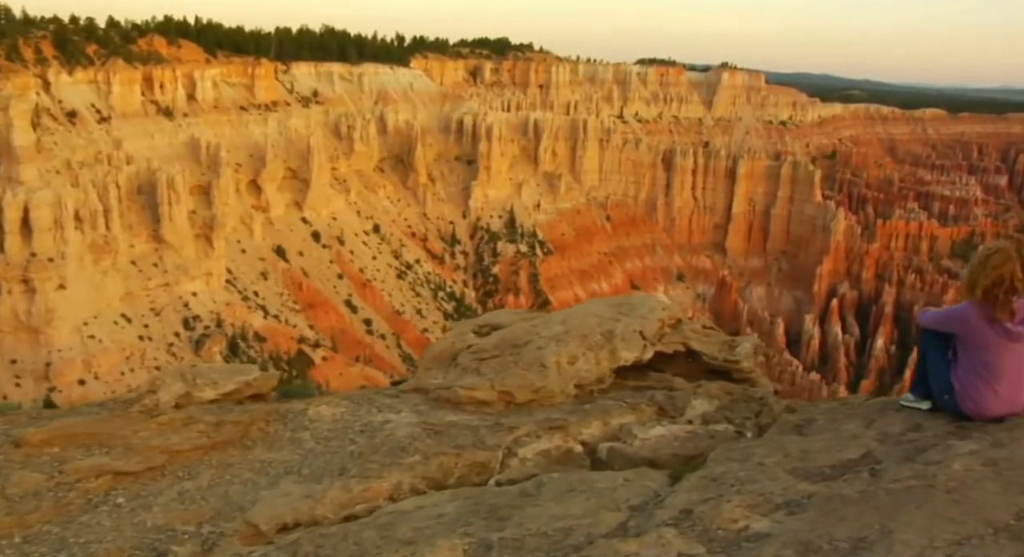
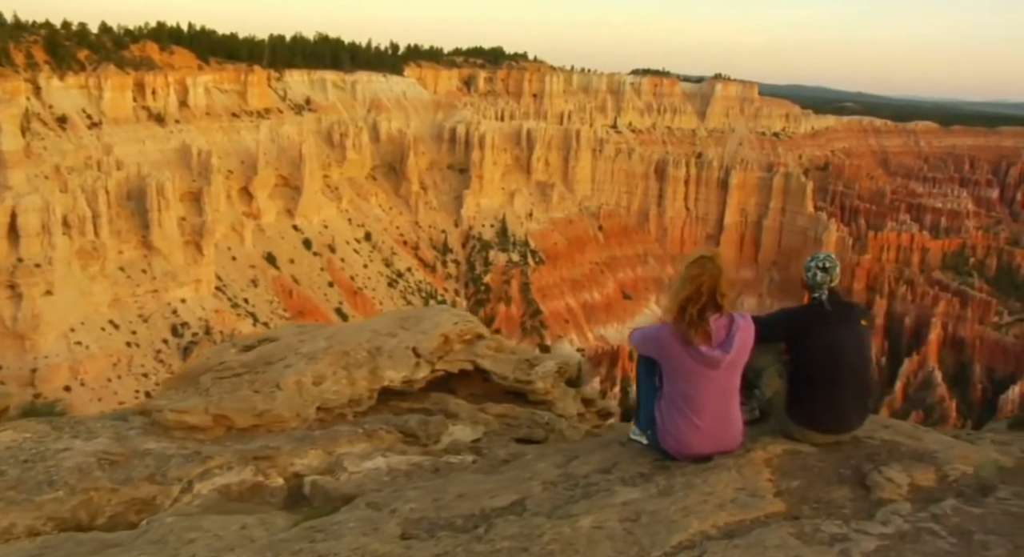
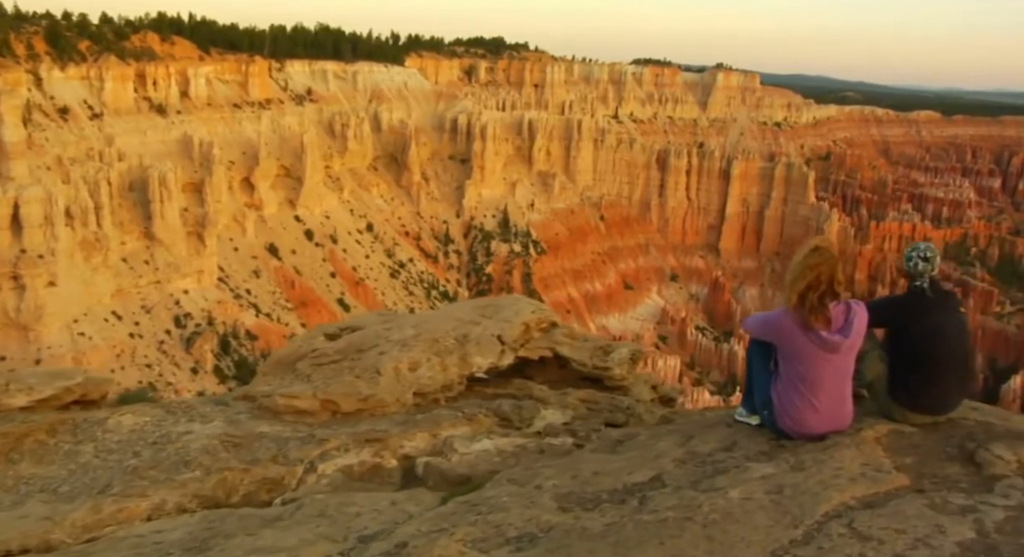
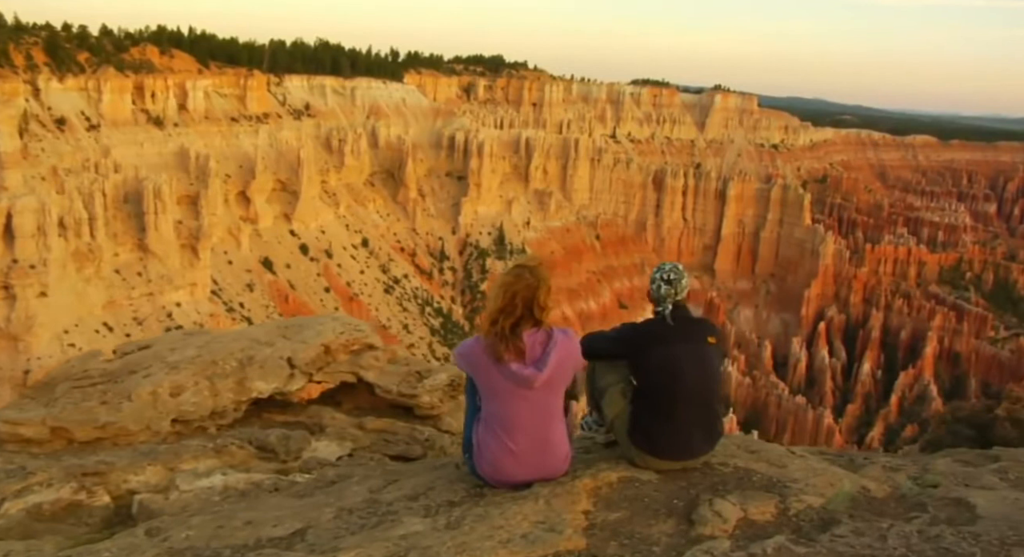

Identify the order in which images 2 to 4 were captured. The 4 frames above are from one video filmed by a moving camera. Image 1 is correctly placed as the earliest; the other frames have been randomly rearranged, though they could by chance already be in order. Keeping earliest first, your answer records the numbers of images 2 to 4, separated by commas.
3, 2, 4
